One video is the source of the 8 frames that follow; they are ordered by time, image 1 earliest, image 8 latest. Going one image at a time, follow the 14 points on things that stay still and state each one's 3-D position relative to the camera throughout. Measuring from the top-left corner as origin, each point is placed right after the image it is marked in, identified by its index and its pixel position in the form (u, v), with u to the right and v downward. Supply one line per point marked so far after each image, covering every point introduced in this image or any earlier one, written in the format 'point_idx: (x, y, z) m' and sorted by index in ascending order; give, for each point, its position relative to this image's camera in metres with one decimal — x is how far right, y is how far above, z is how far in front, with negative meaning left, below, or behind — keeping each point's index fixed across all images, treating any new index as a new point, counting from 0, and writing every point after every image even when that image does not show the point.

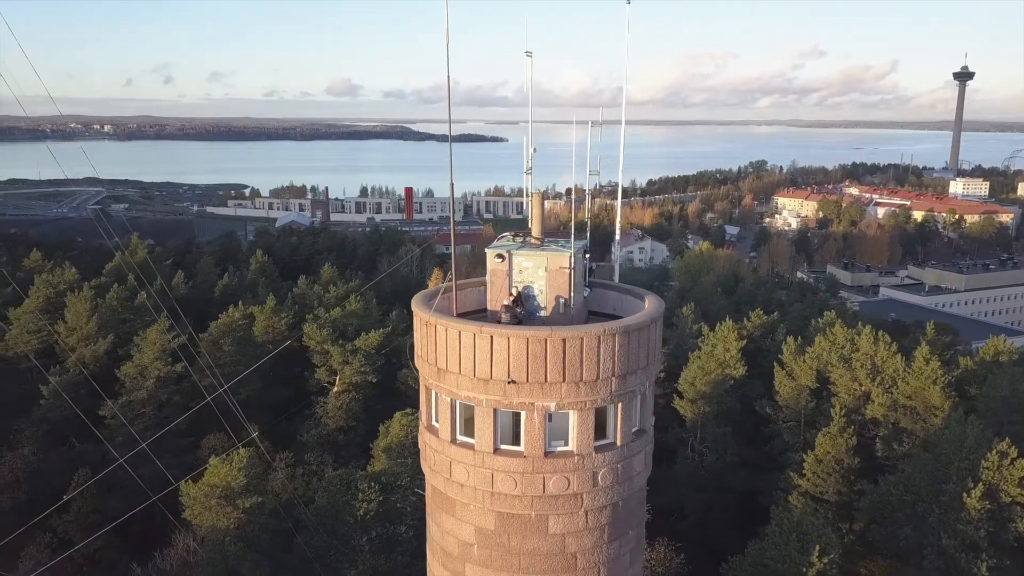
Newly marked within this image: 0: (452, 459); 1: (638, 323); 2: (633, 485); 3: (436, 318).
0: (-0.5, -1.6, +6.5) m
1: (+1.1, -0.3, +6.1) m
2: (+1.1, -1.8, +6.6) m
3: (-0.7, -0.3, +6.3) m
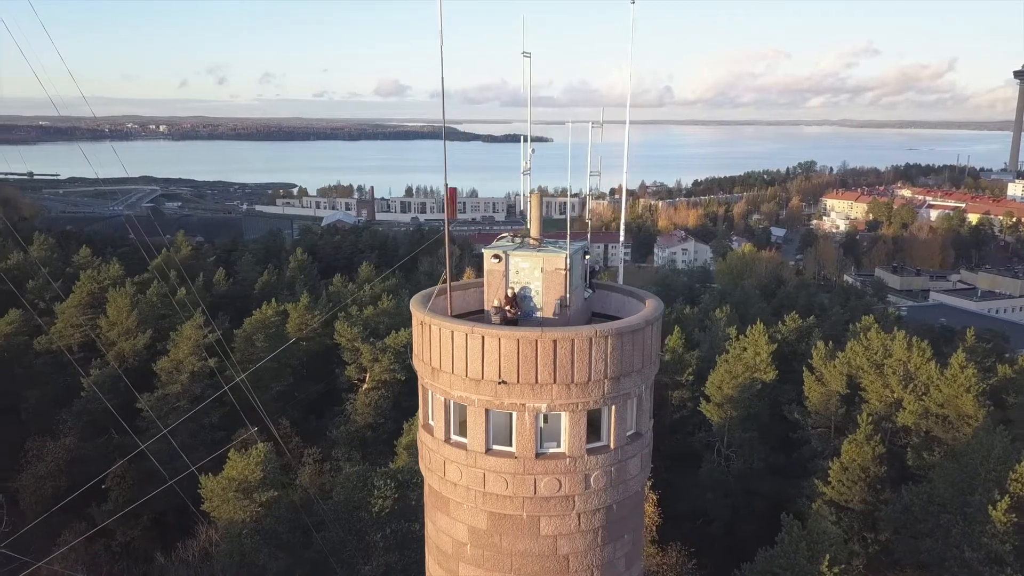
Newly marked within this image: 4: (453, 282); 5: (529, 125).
0: (-0.6, -1.6, +6.5) m
1: (+1.0, -0.3, +6.1) m
2: (+1.1, -1.9, +6.5) m
3: (-0.8, -0.3, +6.3) m
4: (-0.7, 0.0, +7.2) m
5: (+0.1, +1.9, +8.4) m
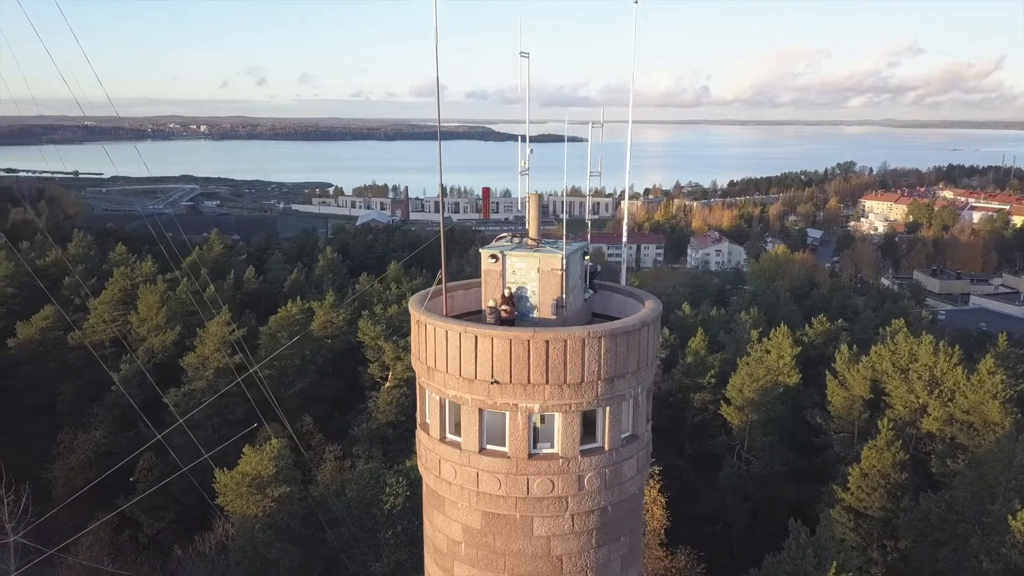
0: (-0.7, -1.6, +6.5) m
1: (+1.0, -0.3, +6.0) m
2: (+1.0, -1.9, +6.5) m
3: (-0.8, -0.3, +6.4) m
4: (-0.7, 0.0, +7.2) m
5: (+0.2, +1.9, +8.4) m
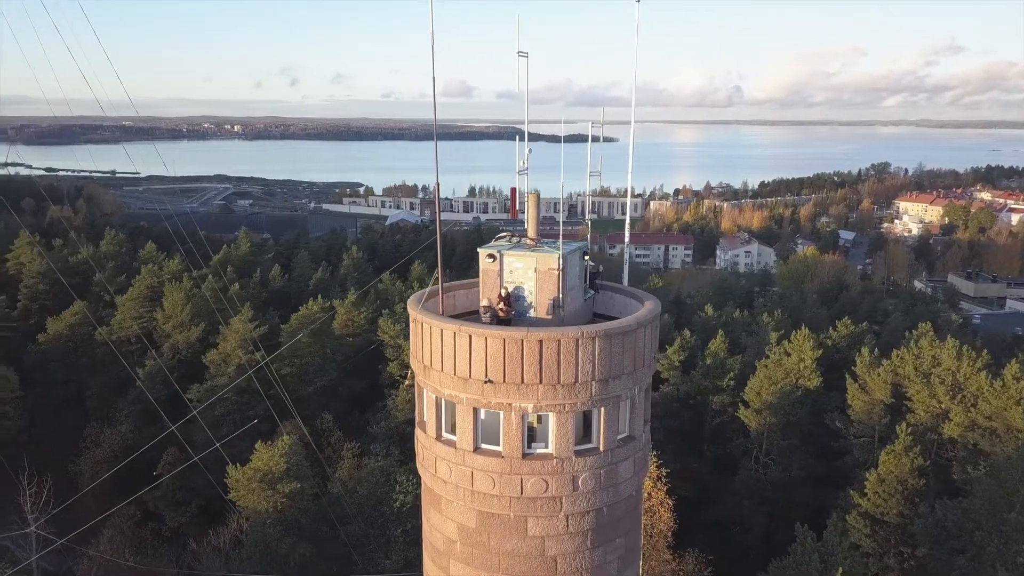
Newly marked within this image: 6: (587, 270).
0: (-0.7, -1.6, +6.5) m
1: (+0.9, -0.3, +6.0) m
2: (+1.0, -1.9, +6.4) m
3: (-0.8, -0.2, +6.4) m
4: (-0.7, 0.0, +7.2) m
5: (+0.2, +1.9, +8.4) m
6: (+0.8, +0.2, +7.4) m
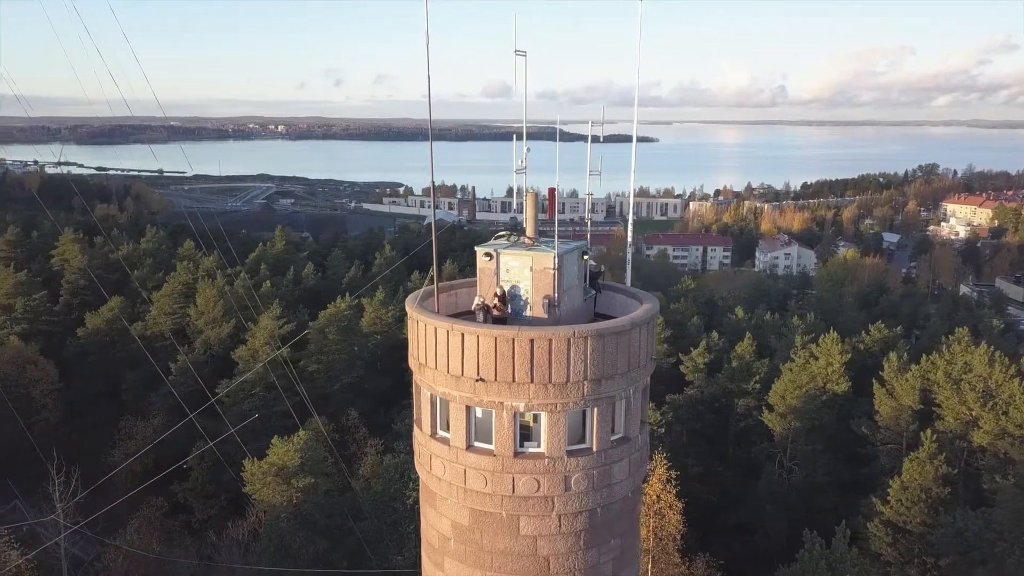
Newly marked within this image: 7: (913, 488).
0: (-0.7, -1.5, +6.5) m
1: (+0.9, -0.3, +6.0) m
2: (+0.9, -1.9, +6.4) m
3: (-0.9, -0.2, +6.4) m
4: (-0.7, +0.1, +7.3) m
5: (+0.3, +2.0, +8.4) m
6: (+0.8, +0.2, +7.4) m
7: (+11.4, -5.7, +19.9) m
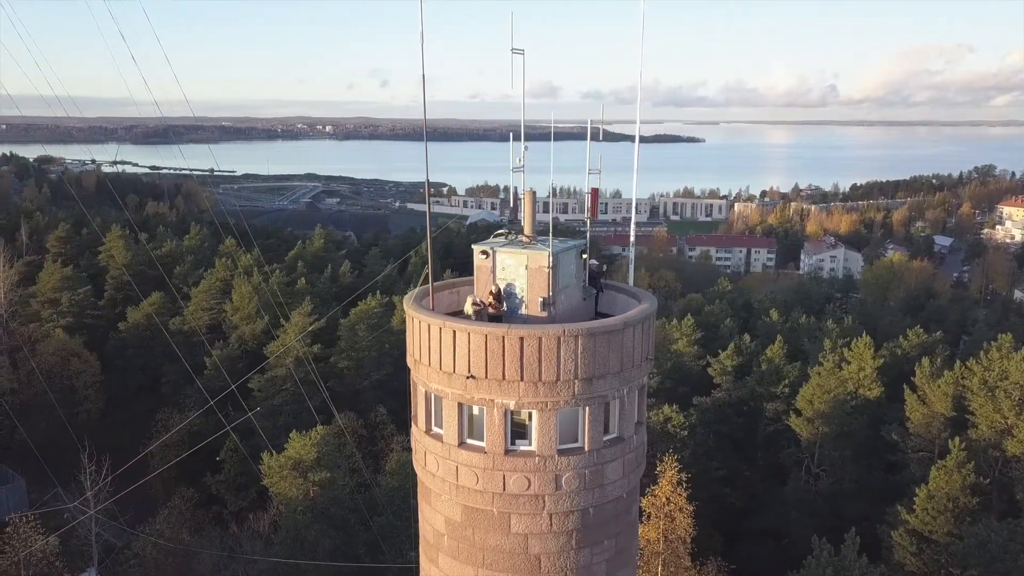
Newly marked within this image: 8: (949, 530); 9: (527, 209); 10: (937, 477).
0: (-0.8, -1.5, +6.6) m
1: (+0.8, -0.3, +5.9) m
2: (+0.9, -1.9, +6.4) m
3: (-0.9, -0.2, +6.5) m
4: (-0.7, +0.1, +7.3) m
5: (+0.4, +2.0, +8.3) m
6: (+0.8, +0.2, +7.3) m
7: (+11.9, -5.8, +19.4) m
8: (+12.1, -6.7, +19.3) m
9: (+0.1, +0.8, +6.8) m
10: (+11.9, -5.3, +19.5) m
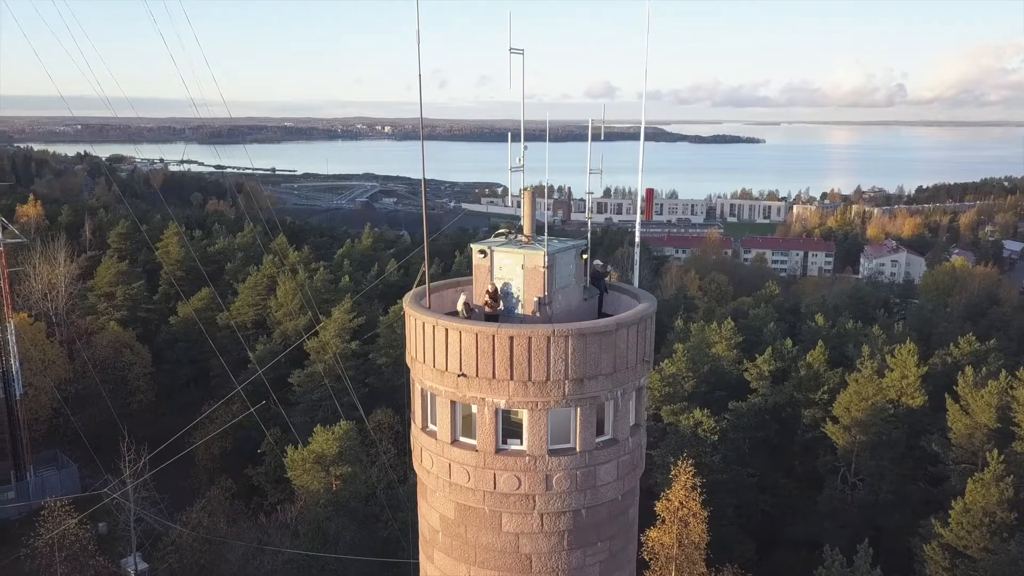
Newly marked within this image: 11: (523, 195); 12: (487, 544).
0: (-0.9, -1.5, +6.7) m
1: (+0.7, -0.3, +5.9) m
2: (+0.8, -1.9, +6.4) m
3: (-1.0, -0.2, +6.6) m
4: (-0.7, +0.1, +7.4) m
5: (+0.5, +2.0, +8.3) m
6: (+0.8, +0.2, +7.3) m
7: (+12.6, -6.0, +18.7) m
8: (+12.8, -6.8, +18.6) m
9: (+0.1, +0.8, +6.8) m
10: (+12.6, -5.5, +18.8) m
11: (+0.1, +0.9, +7.1) m
12: (-0.2, -2.3, +6.4) m
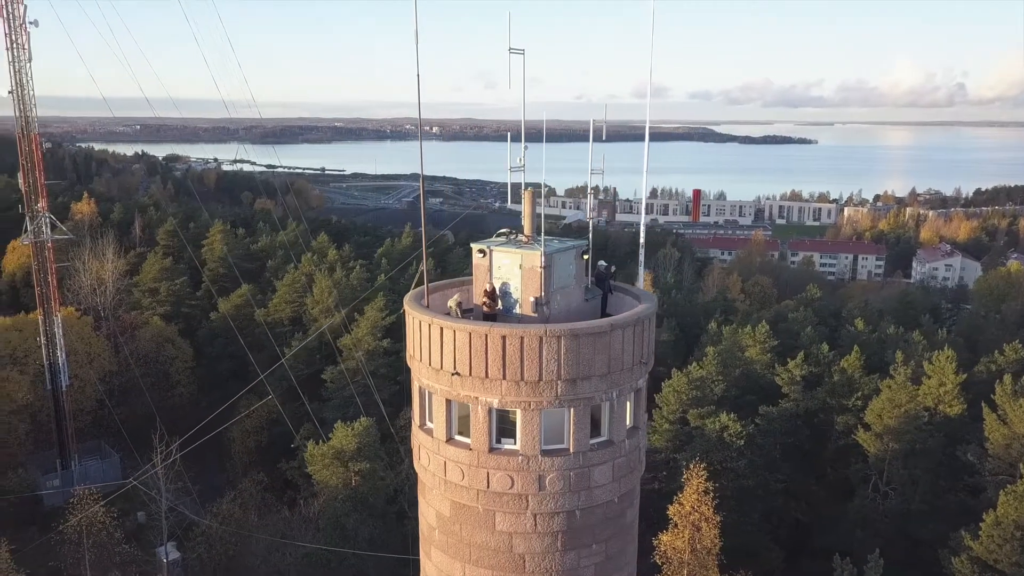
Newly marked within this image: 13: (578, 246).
0: (-0.9, -1.5, +6.7) m
1: (+0.7, -0.3, +5.9) m
2: (+0.7, -1.9, +6.3) m
3: (-1.0, -0.2, +6.6) m
4: (-0.7, +0.1, +7.4) m
5: (+0.6, +2.0, +8.3) m
6: (+0.8, +0.2, +7.3) m
7: (+13.1, -6.1, +18.1) m
8: (+13.2, -7.0, +18.0) m
9: (+0.1, +0.8, +6.8) m
10: (+13.1, -5.6, +18.2) m
11: (+0.1, +0.9, +7.1) m
12: (-0.3, -2.3, +6.4) m
13: (+0.6, +0.4, +6.8) m
